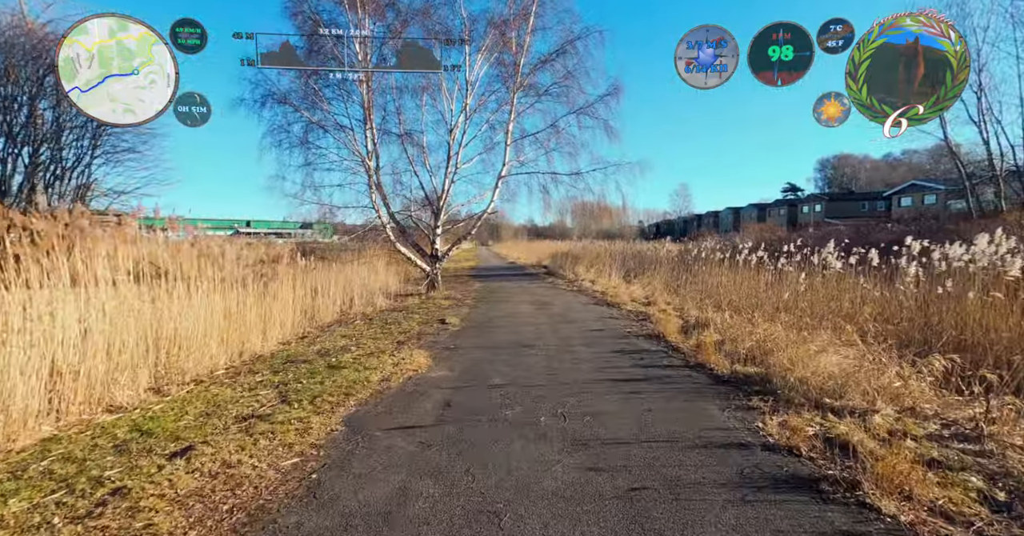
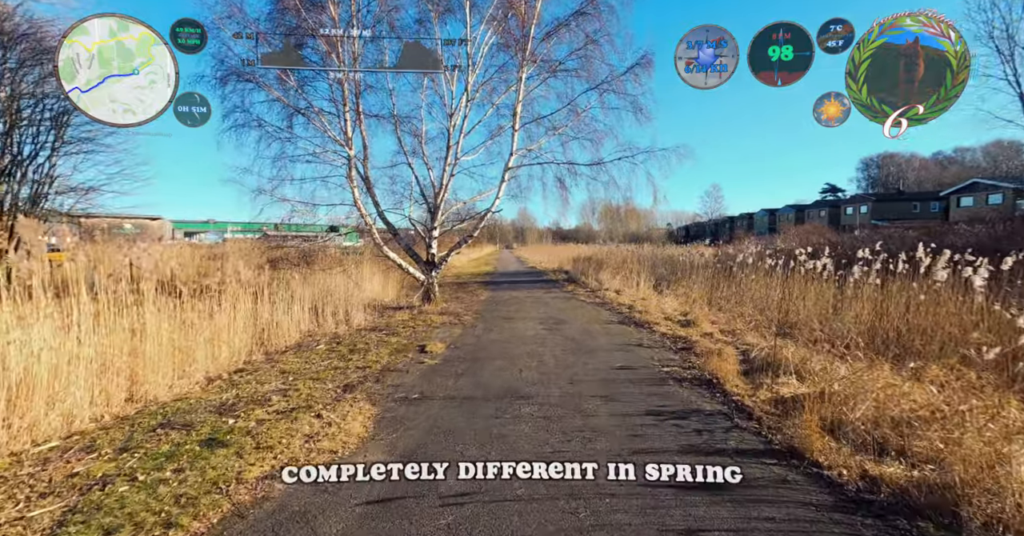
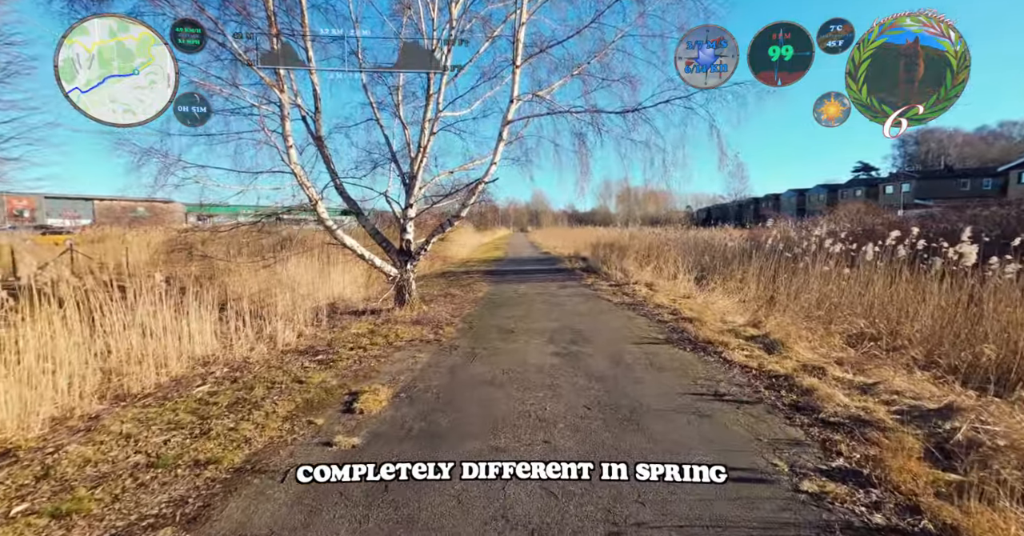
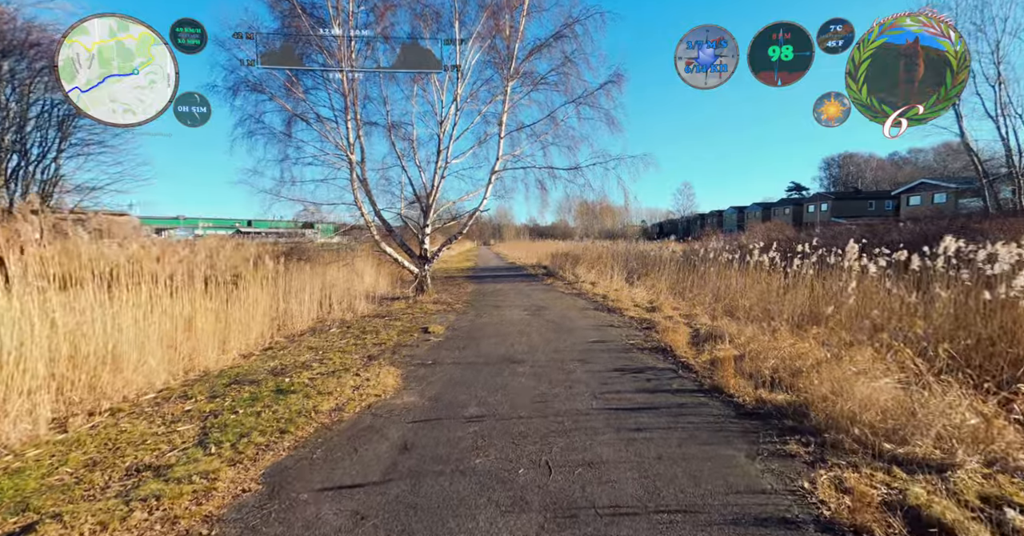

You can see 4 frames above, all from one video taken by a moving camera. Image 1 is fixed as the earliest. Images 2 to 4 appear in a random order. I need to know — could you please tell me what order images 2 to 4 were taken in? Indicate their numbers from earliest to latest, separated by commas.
4, 2, 3
